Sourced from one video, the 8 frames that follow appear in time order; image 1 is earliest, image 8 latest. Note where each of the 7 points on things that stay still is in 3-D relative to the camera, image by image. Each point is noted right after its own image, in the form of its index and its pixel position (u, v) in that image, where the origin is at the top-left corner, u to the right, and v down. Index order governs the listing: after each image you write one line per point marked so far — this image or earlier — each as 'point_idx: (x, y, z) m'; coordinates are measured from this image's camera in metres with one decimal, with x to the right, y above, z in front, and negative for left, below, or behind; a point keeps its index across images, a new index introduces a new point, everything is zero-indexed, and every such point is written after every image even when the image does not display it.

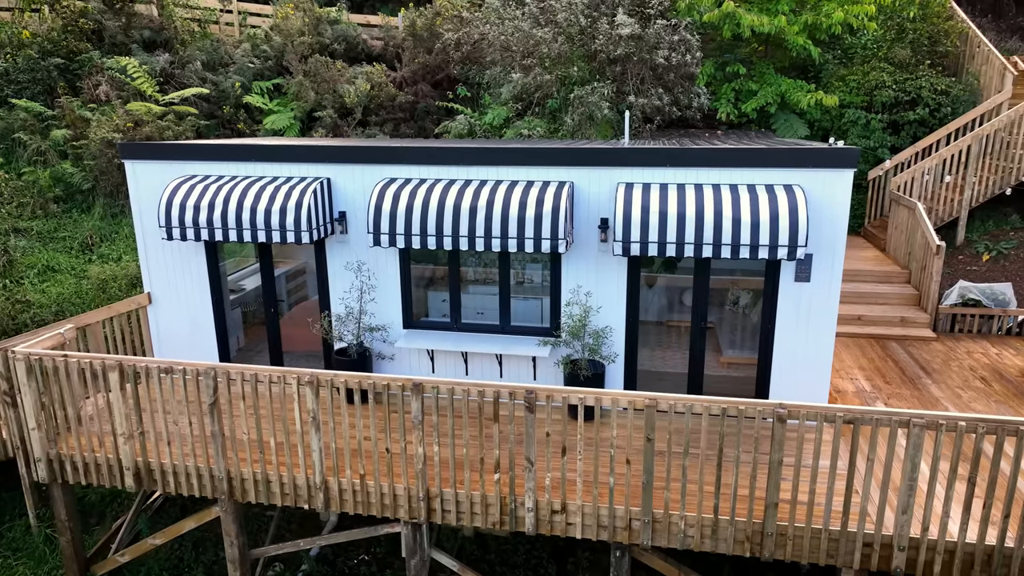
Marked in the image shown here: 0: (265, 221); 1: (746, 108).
0: (-3.1, +0.9, +9.0) m
1: (+5.2, +4.0, +15.9) m
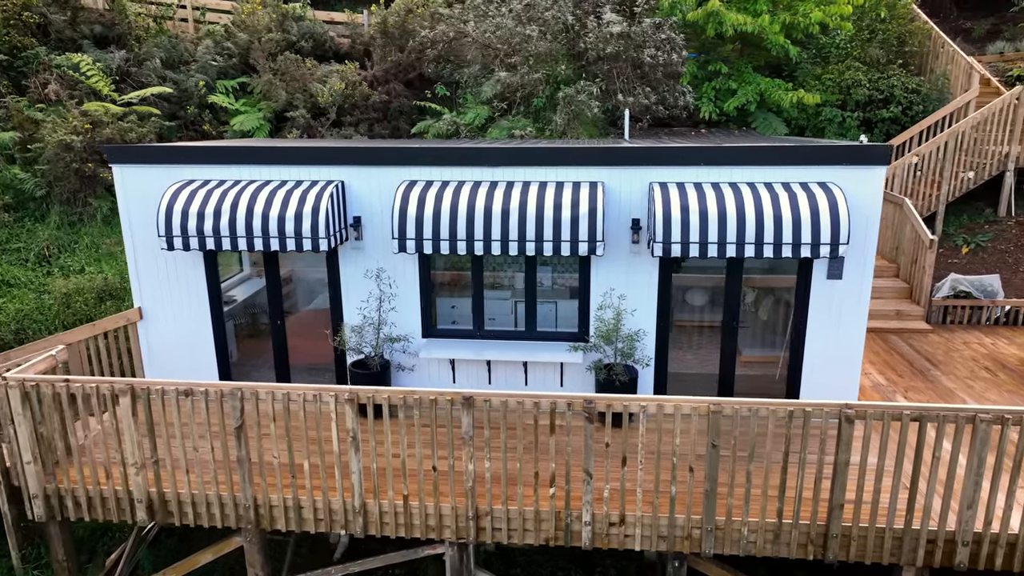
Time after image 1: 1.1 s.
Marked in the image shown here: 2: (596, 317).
0: (-2.8, +0.7, +8.4) m
1: (+4.8, +4.1, +16.0) m
2: (+1.1, -0.4, +9.0) m
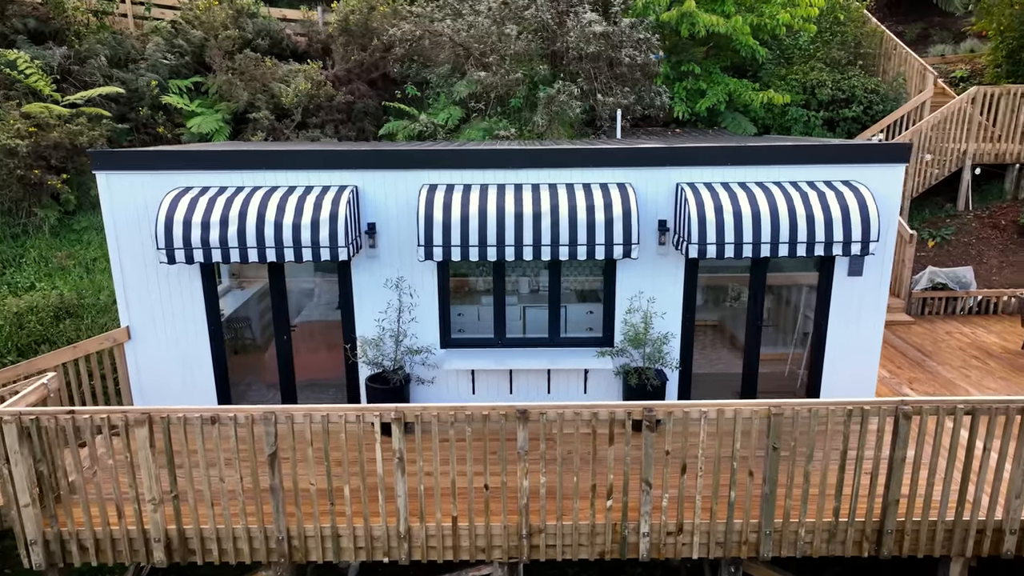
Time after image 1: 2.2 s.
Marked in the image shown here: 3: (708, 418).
0: (-2.4, +0.6, +7.9) m
1: (+4.3, +4.1, +16.2) m
2: (+1.4, -0.4, +8.8) m
3: (+1.8, -1.2, +6.6) m
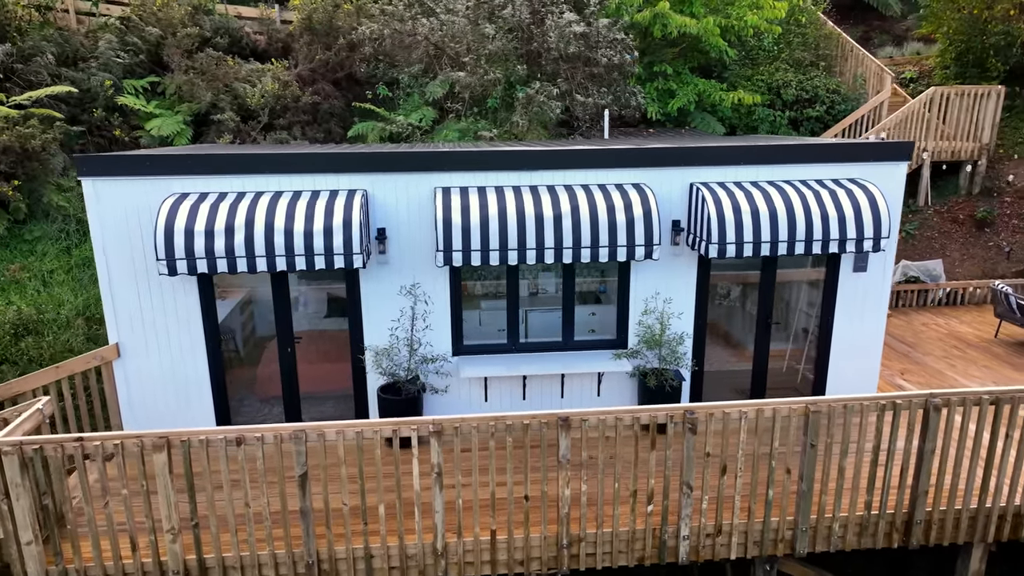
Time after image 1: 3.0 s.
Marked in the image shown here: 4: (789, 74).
0: (-2.2, +0.5, +7.5) m
1: (+3.7, +4.2, +16.4) m
2: (+1.6, -0.4, +8.8) m
3: (+2.2, -1.2, +6.6) m
4: (+6.9, +5.3, +17.5) m
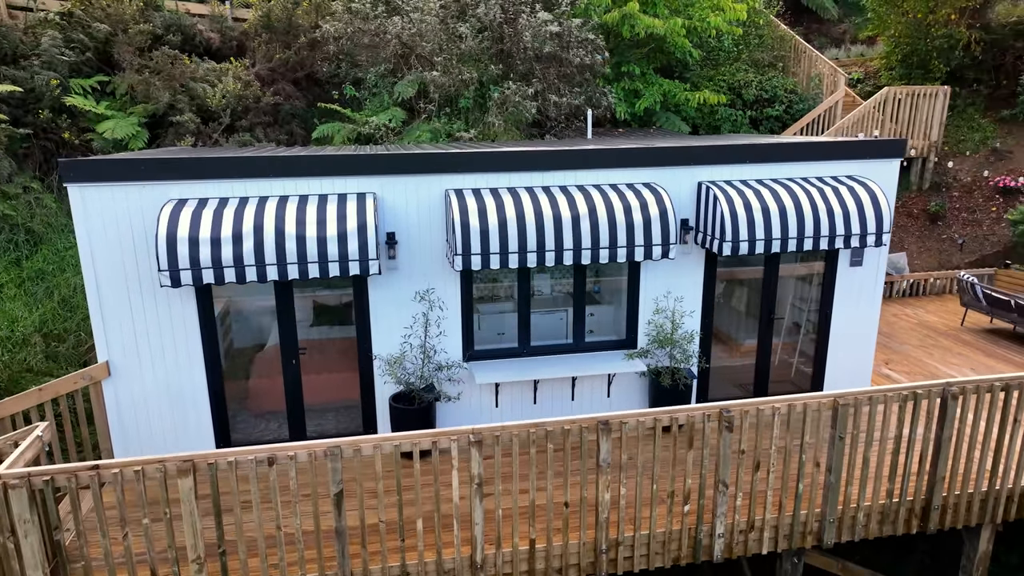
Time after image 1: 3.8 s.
0: (-1.9, +0.4, +7.1) m
1: (+3.0, +4.2, +16.5) m
2: (+1.7, -0.4, +8.8) m
3: (+2.5, -1.2, +6.7) m
4: (+6.0, +5.4, +18.0) m
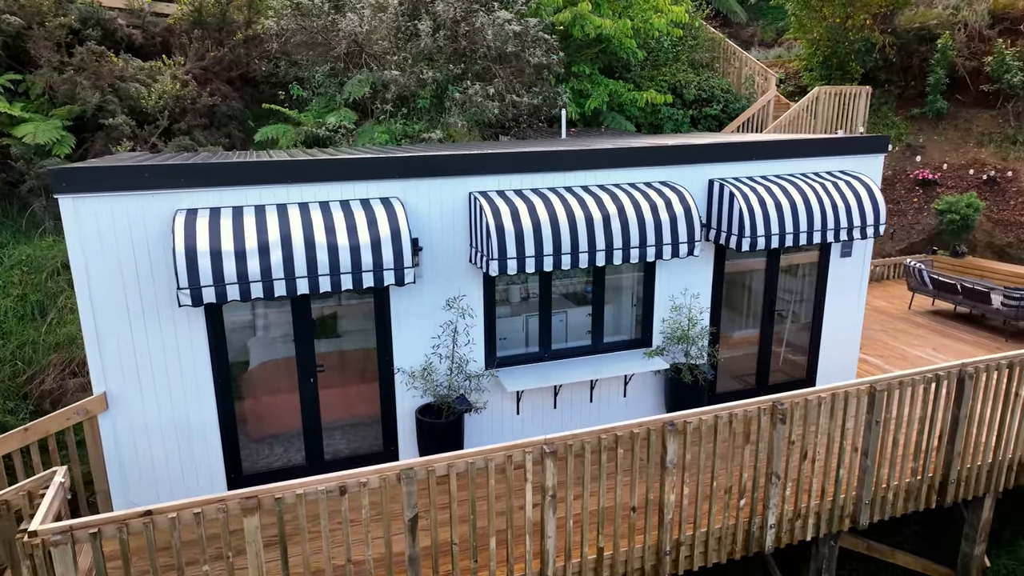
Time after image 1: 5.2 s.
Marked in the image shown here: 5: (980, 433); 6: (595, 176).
0: (-1.5, +0.3, +6.7) m
1: (+1.8, +4.3, +16.7) m
2: (+1.9, -0.4, +8.9) m
3: (+3.1, -1.1, +6.9) m
4: (+4.6, +5.6, +18.6) m
5: (+5.1, -1.6, +7.7) m
6: (+0.9, +1.3, +8.2) m
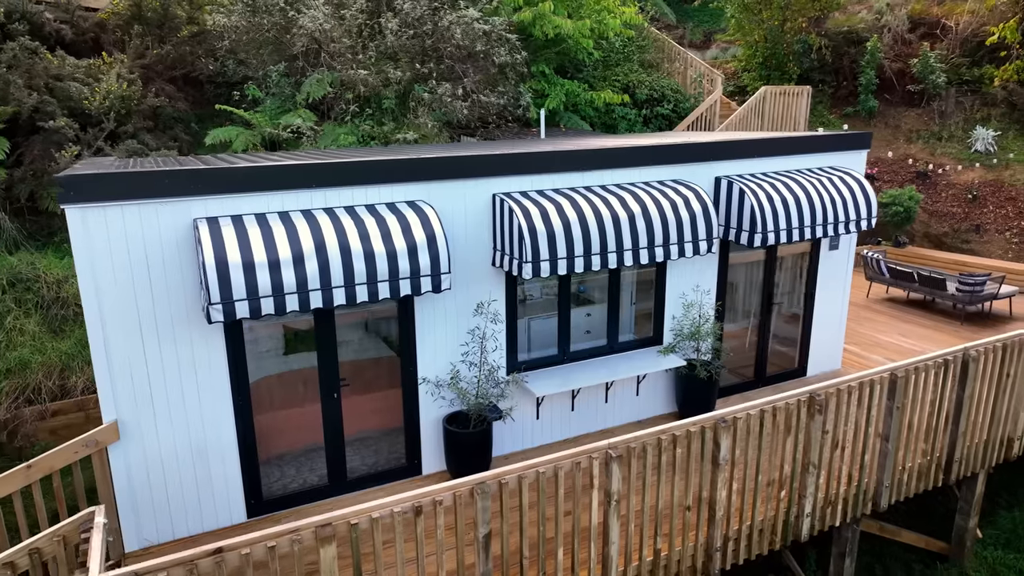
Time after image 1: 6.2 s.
0: (-1.1, +0.2, +6.4) m
1: (+0.9, +4.3, +16.7) m
2: (+2.0, -0.4, +8.9) m
3: (+3.5, -1.1, +7.1) m
4: (+3.4, +5.7, +18.9) m
5: (+5.4, -1.4, +8.2) m
6: (+1.1, +1.3, +8.2) m
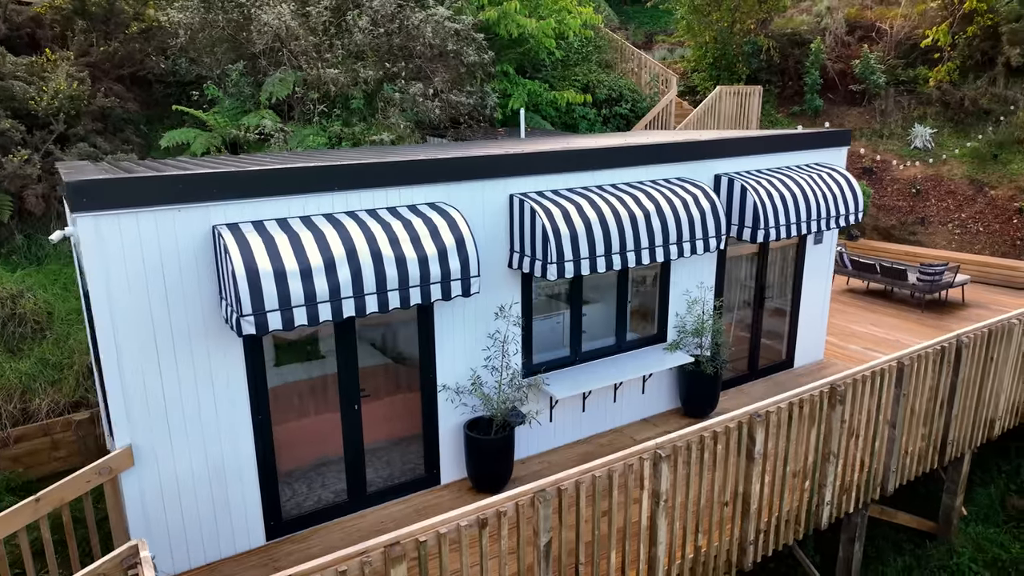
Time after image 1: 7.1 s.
0: (-0.8, +0.1, +6.1) m
1: (+0.1, +4.3, +16.6) m
2: (+2.1, -0.3, +9.0) m
3: (+3.7, -1.0, +7.4) m
4: (+2.3, +5.7, +19.0) m
5: (+5.6, -1.3, +8.6) m
6: (+1.2, +1.3, +8.2) m
